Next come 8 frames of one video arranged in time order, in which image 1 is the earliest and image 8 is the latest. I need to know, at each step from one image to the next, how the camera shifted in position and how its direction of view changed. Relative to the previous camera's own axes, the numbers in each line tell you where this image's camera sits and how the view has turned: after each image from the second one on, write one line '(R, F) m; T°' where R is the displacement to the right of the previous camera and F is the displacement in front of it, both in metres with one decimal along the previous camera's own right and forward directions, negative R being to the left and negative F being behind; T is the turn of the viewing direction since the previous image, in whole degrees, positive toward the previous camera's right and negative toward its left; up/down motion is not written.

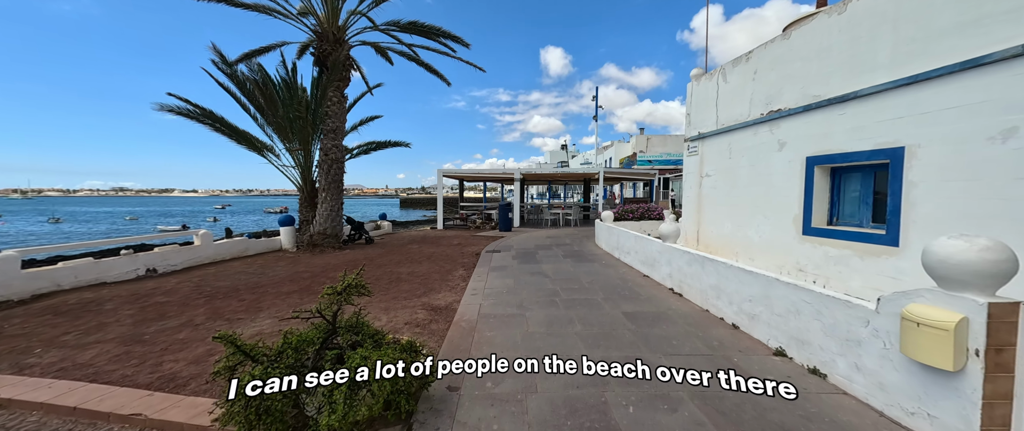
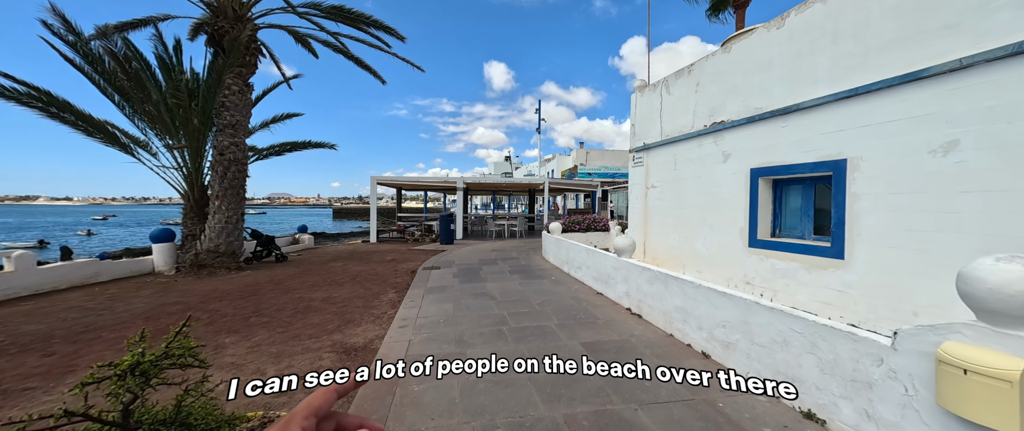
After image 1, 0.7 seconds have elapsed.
(+0.1, +0.7) m; +11°
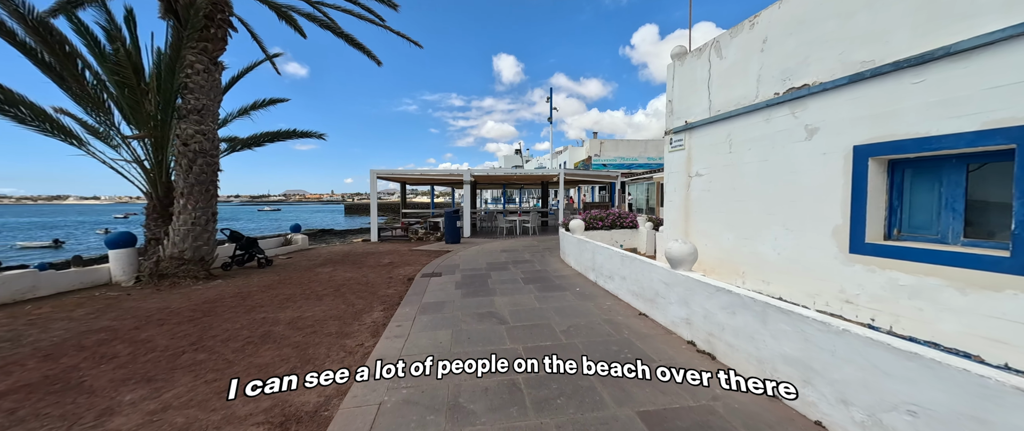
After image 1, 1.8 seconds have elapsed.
(-0.1, +1.1) m; -2°
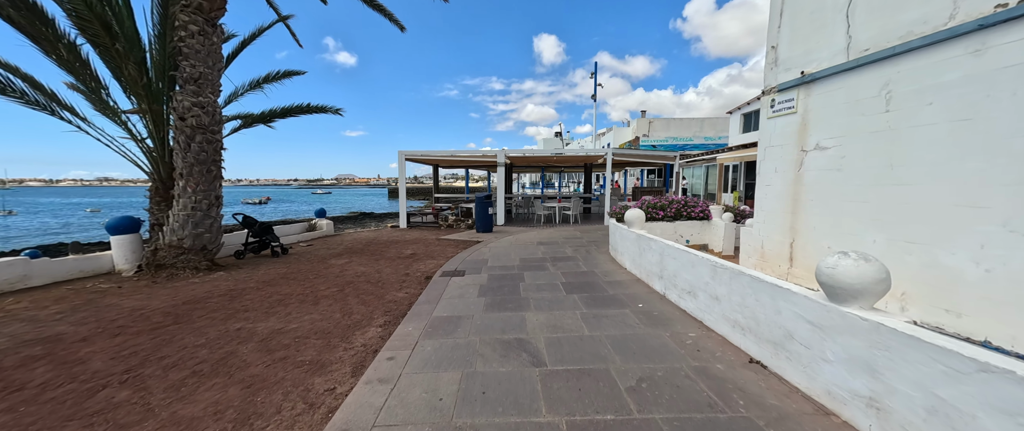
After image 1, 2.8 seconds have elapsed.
(0.0, +1.2) m; -7°
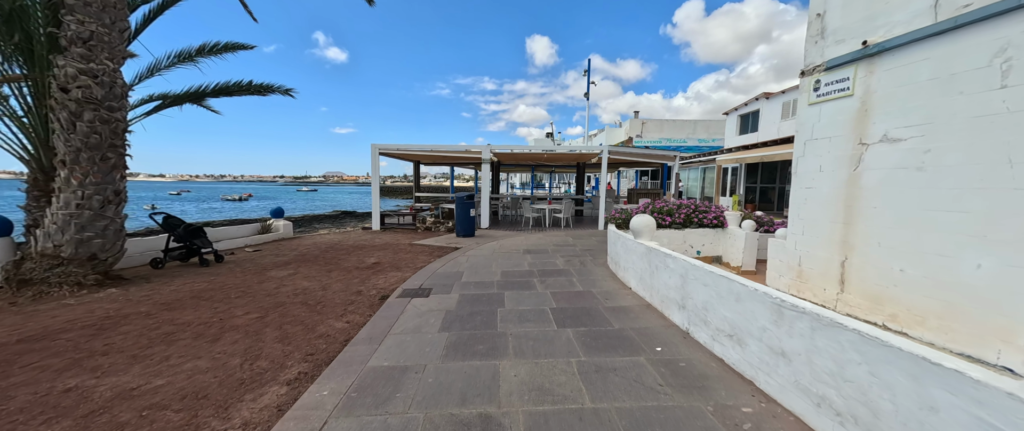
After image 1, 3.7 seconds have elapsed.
(+0.2, +0.9) m; +2°
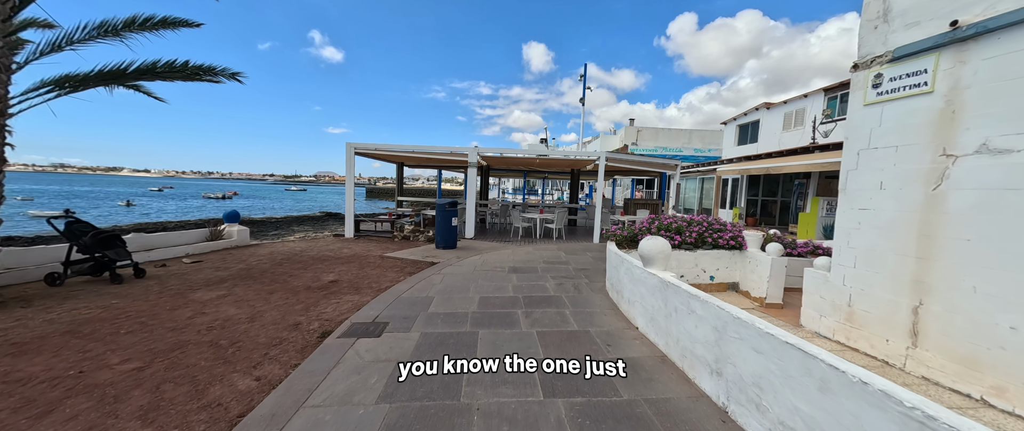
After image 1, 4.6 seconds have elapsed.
(+0.1, +0.8) m; +1°
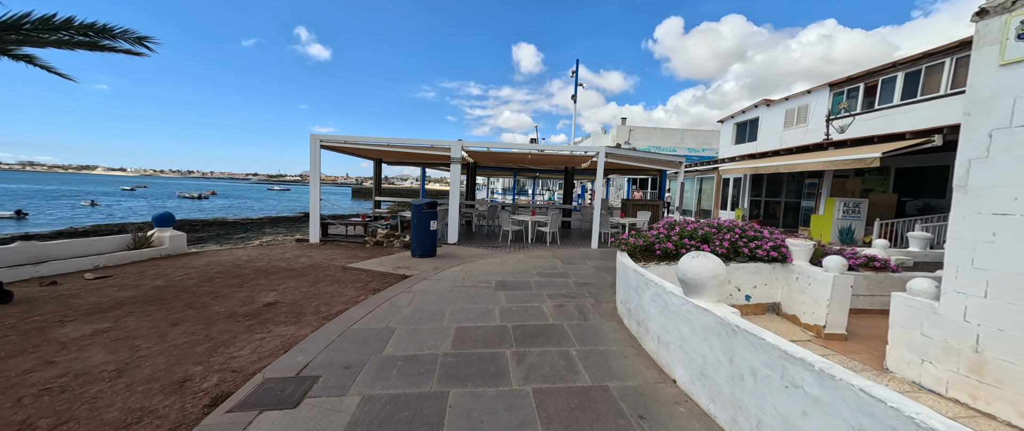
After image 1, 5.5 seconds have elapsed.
(0.0, +0.9) m; +2°
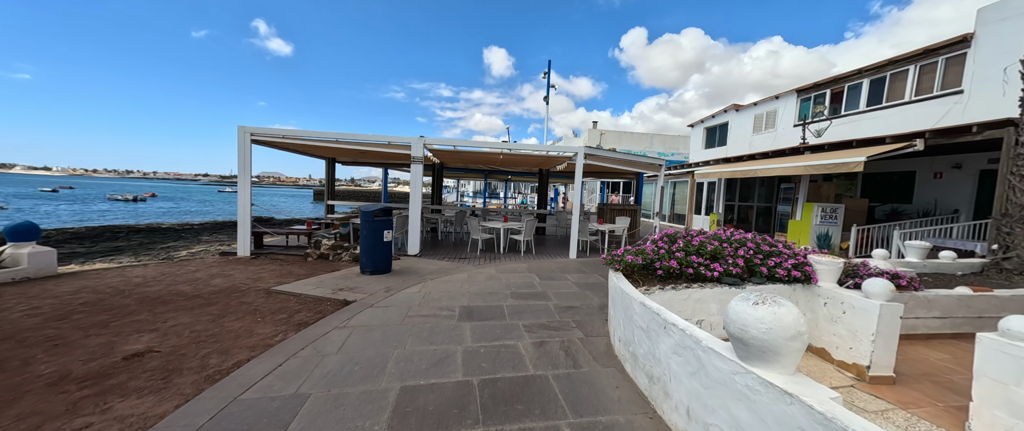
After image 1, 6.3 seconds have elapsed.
(0.0, +0.8) m; +5°
